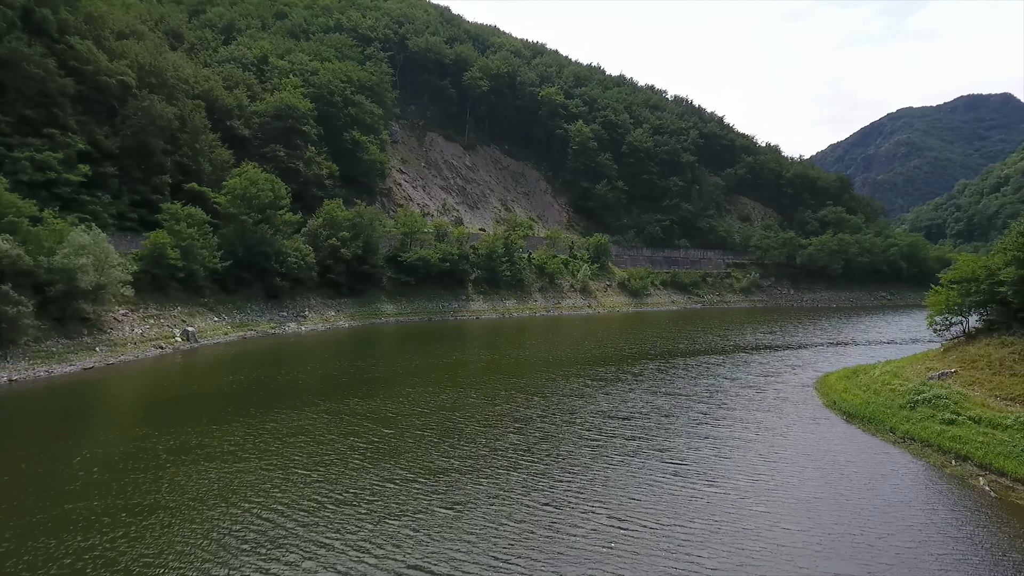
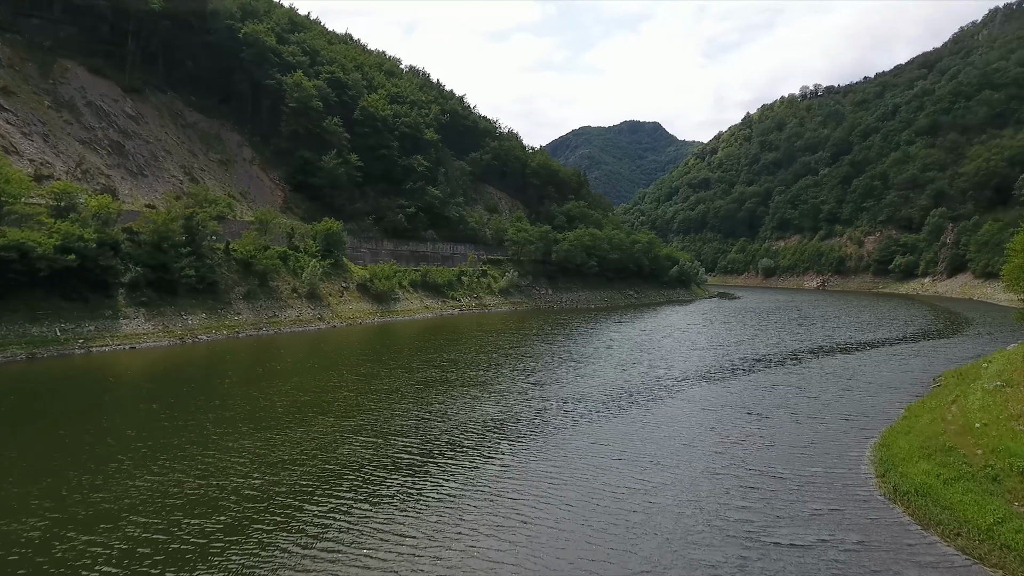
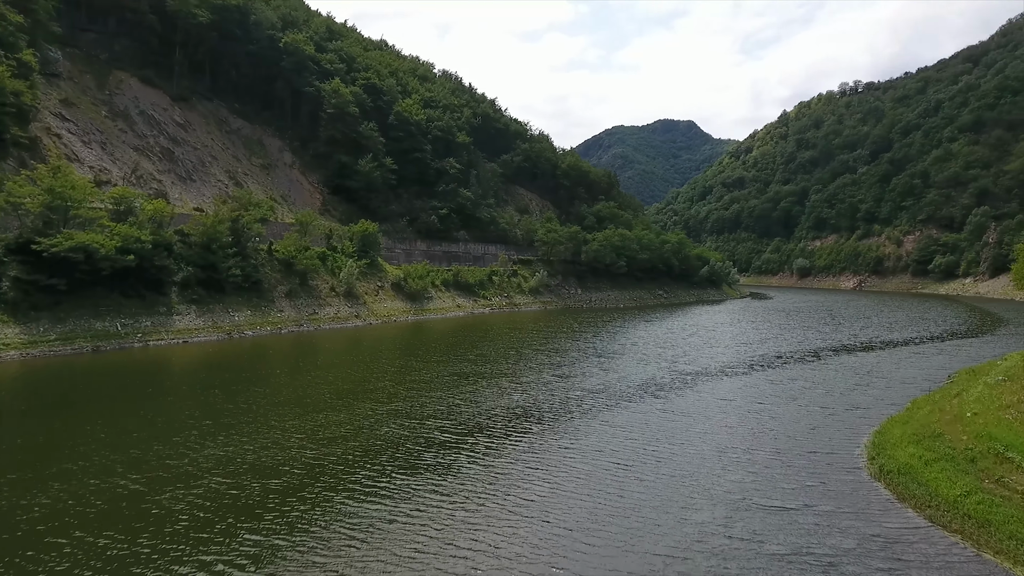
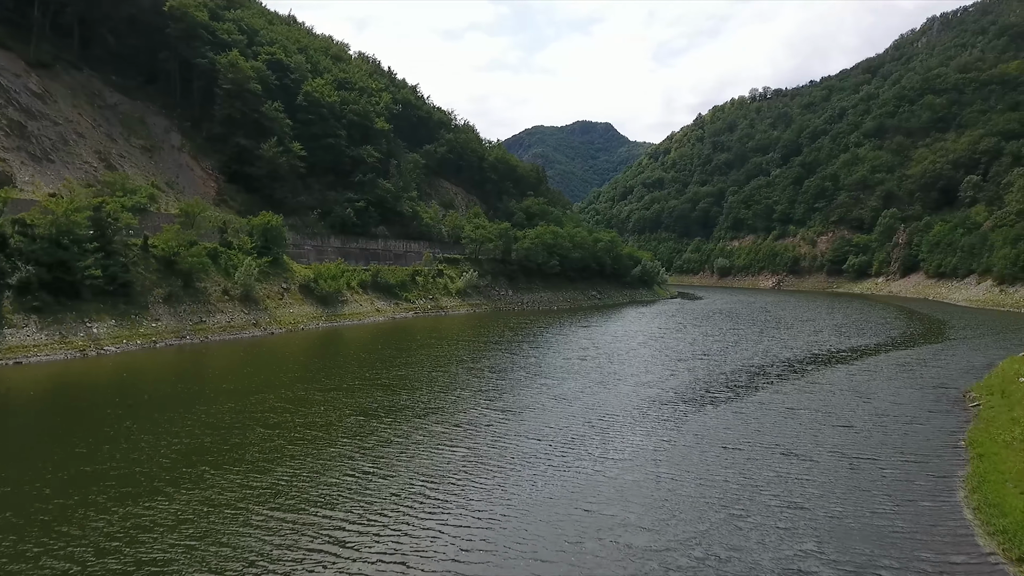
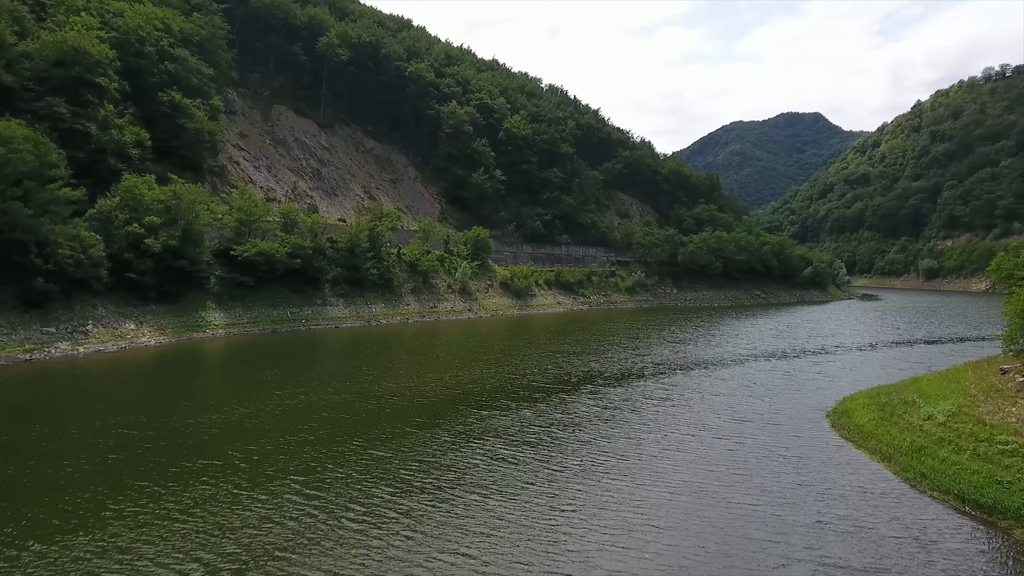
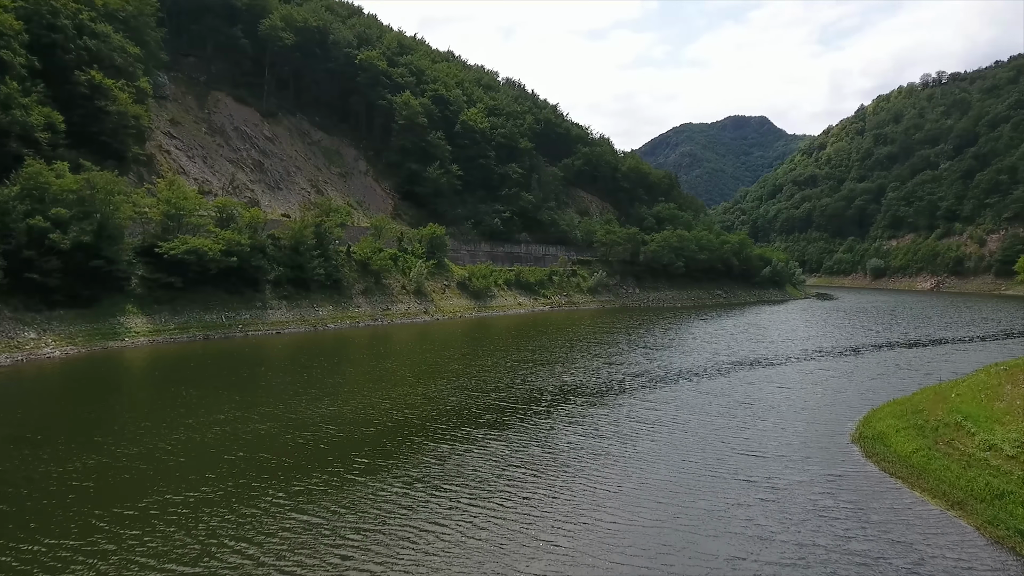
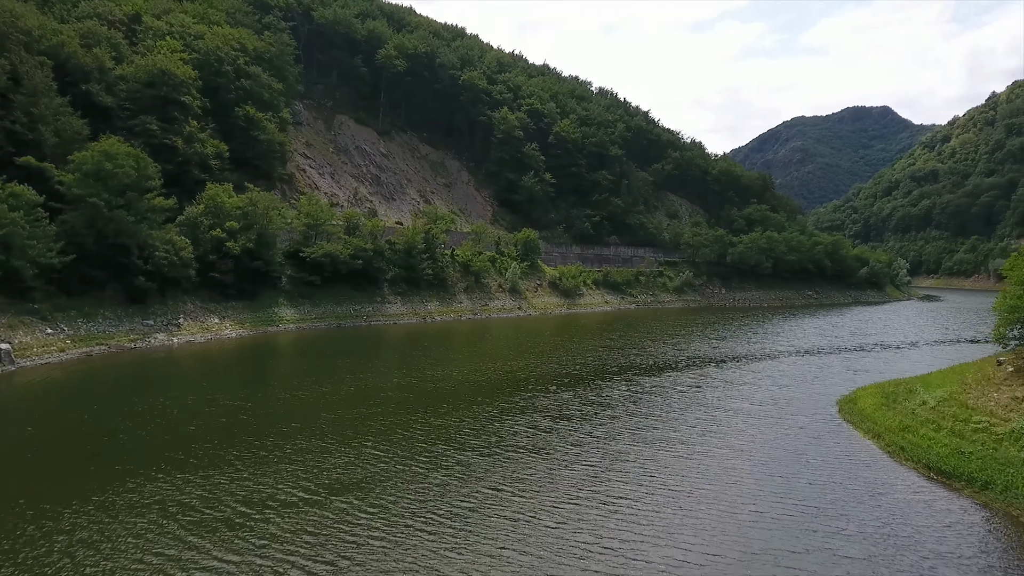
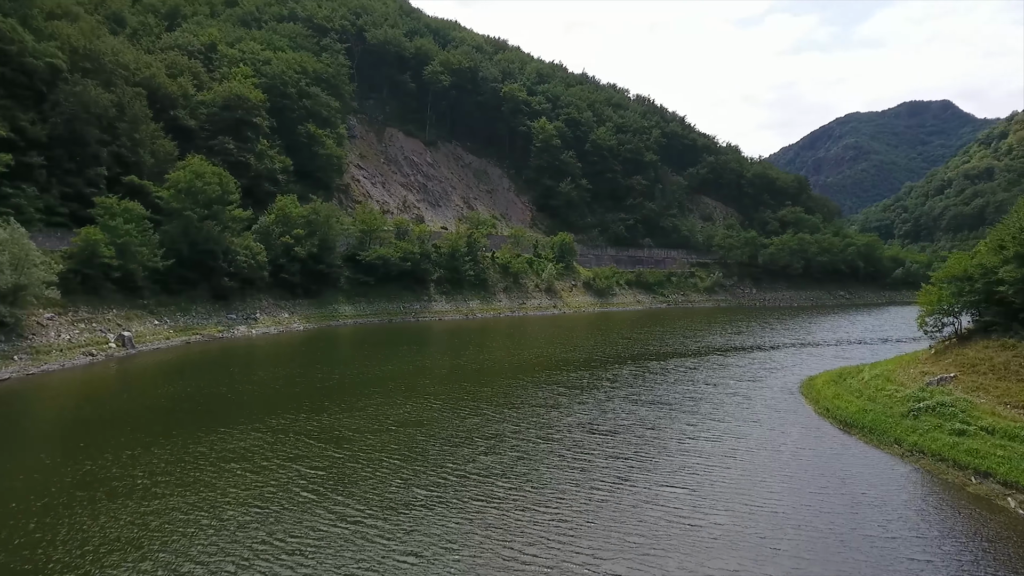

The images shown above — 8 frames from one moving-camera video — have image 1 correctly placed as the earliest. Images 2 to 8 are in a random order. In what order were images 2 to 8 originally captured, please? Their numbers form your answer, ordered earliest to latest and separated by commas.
8, 7, 5, 6, 3, 2, 4
